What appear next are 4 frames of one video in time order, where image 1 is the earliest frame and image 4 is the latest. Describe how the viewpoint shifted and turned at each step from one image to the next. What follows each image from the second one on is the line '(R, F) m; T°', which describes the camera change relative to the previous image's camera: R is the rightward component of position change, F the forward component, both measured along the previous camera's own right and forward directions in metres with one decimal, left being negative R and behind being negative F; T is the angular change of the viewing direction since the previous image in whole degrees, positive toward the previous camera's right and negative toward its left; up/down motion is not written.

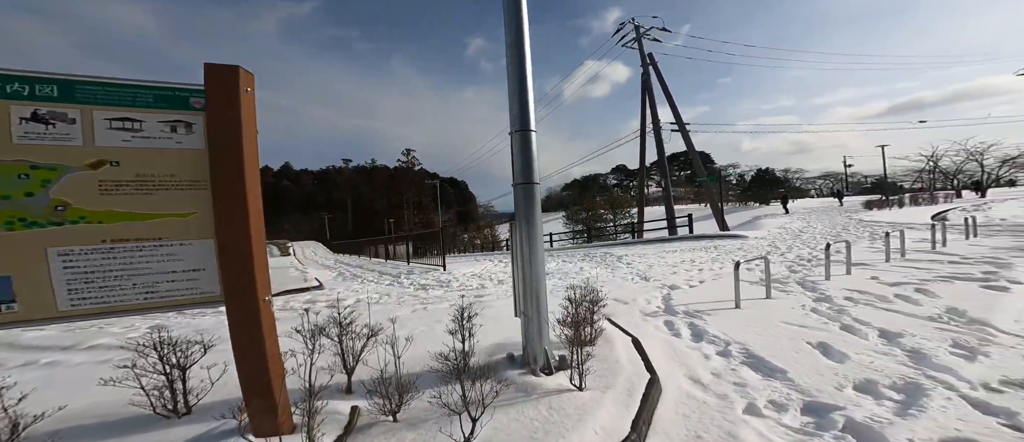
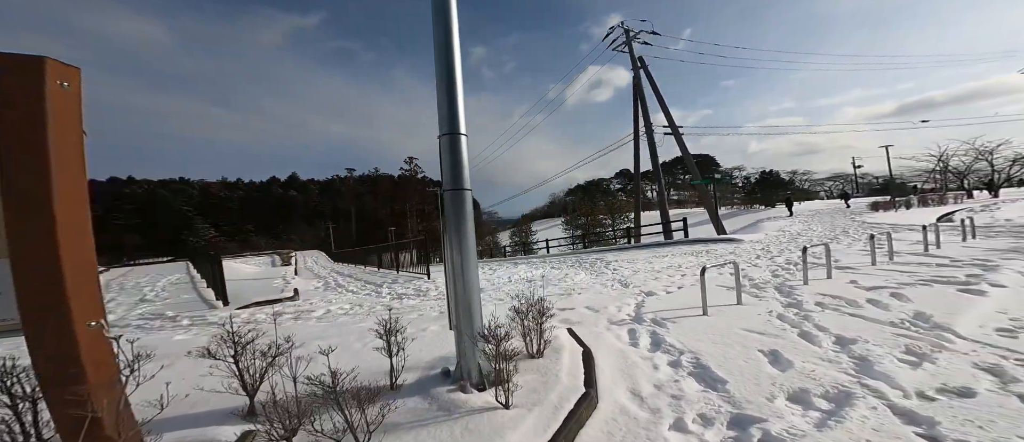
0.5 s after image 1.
(+0.7, +0.1) m; 0°
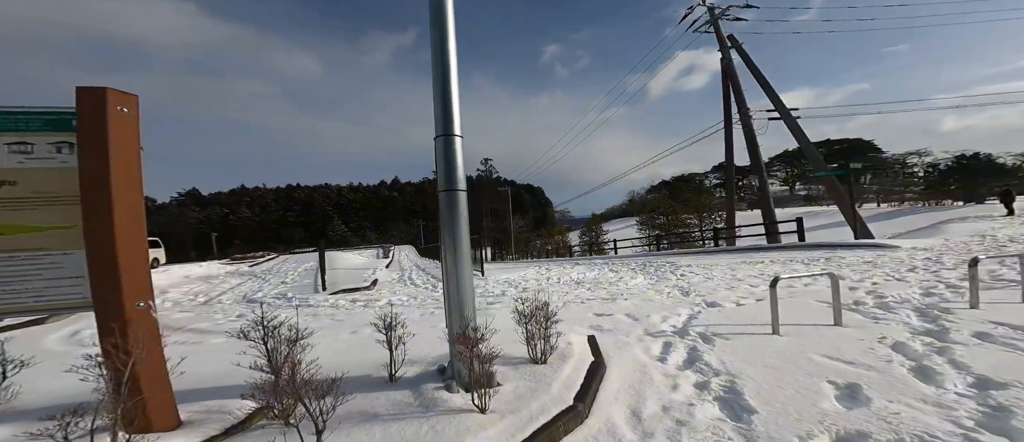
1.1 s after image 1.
(+0.8, +0.2) m; -12°
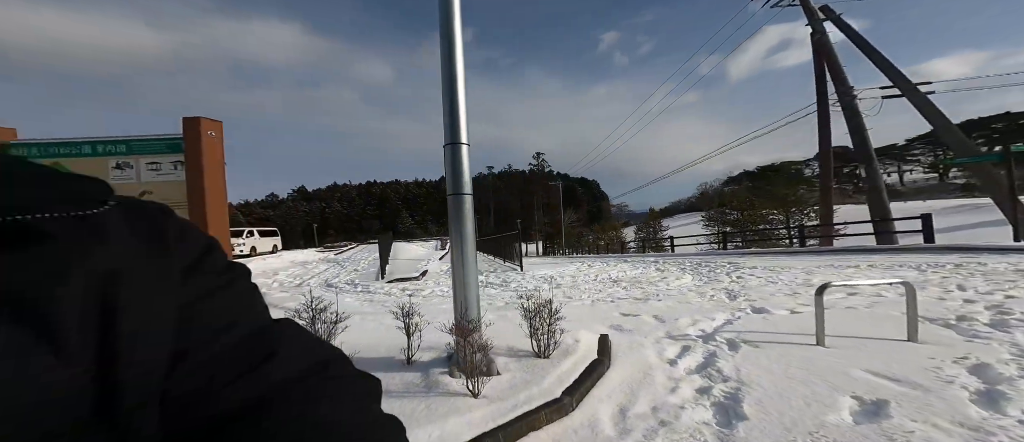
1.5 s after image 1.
(+0.6, -0.2) m; -9°
